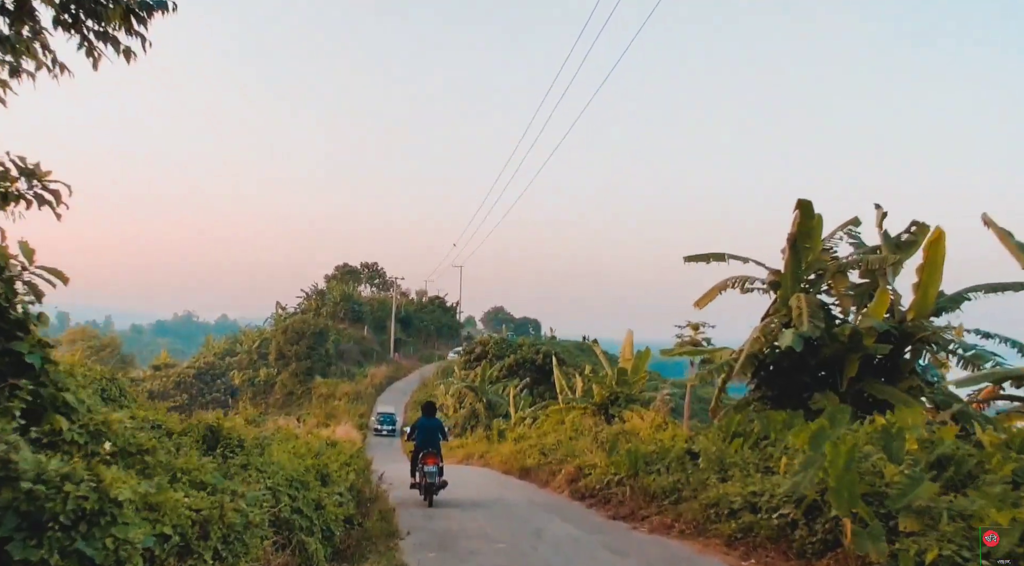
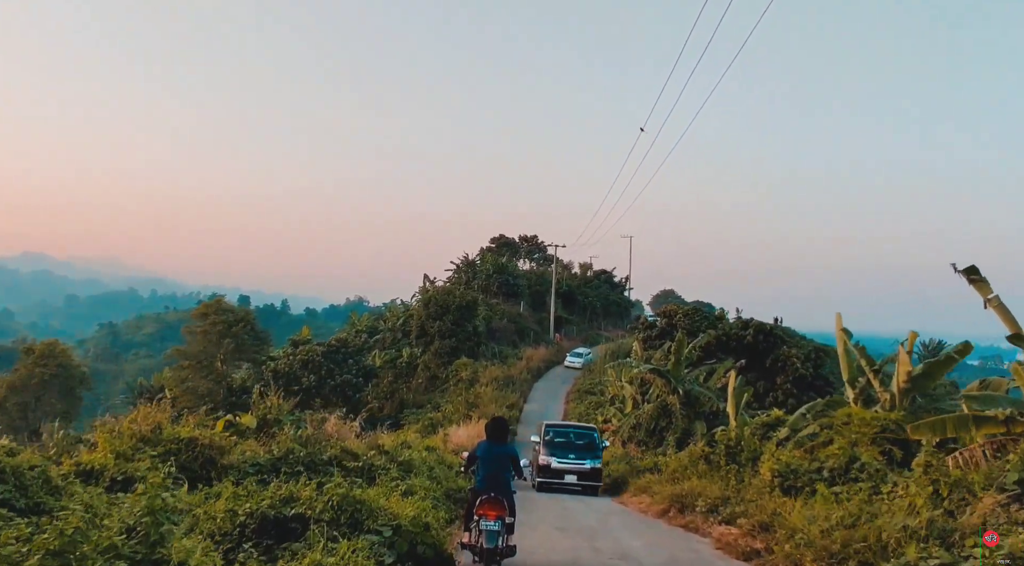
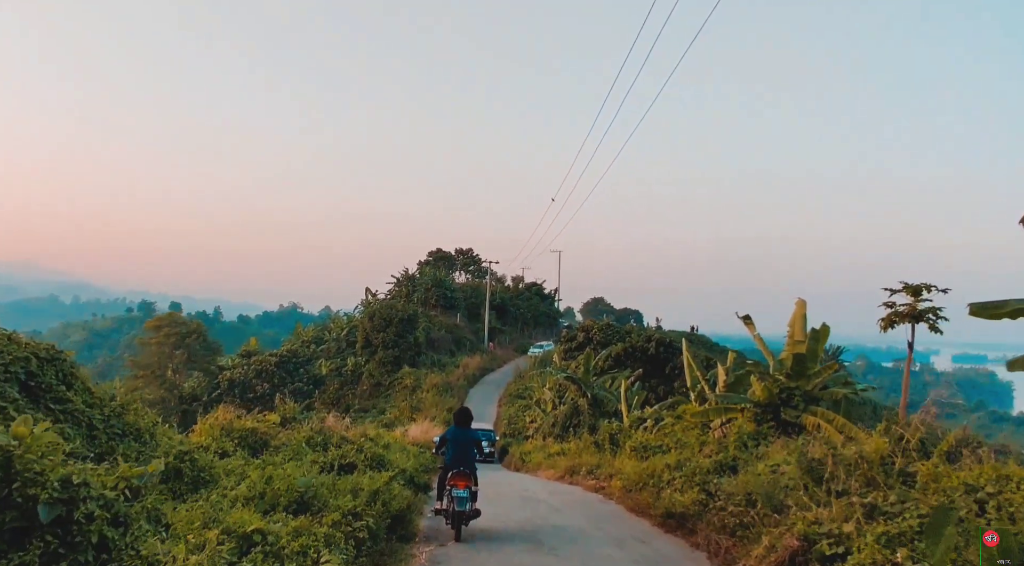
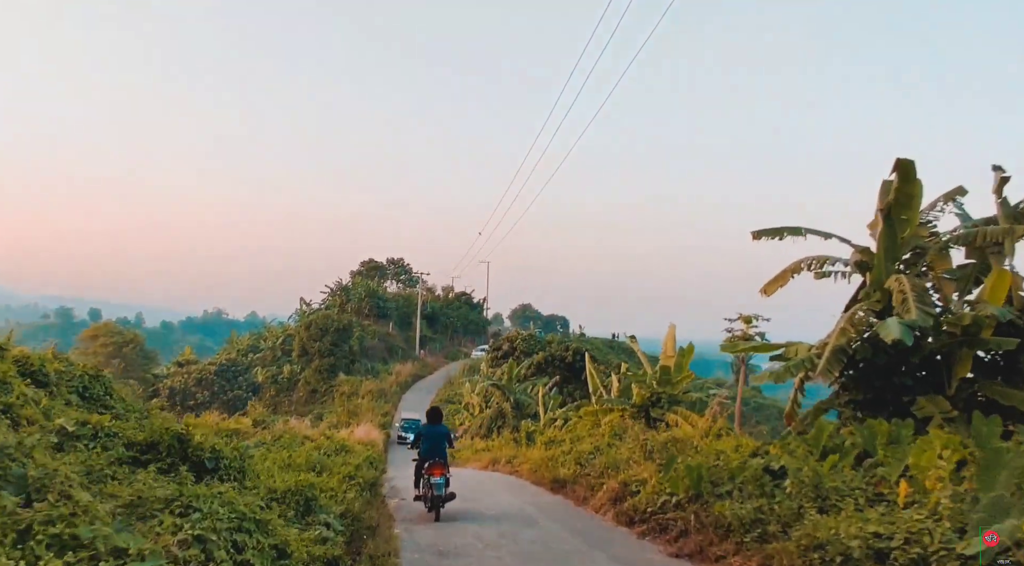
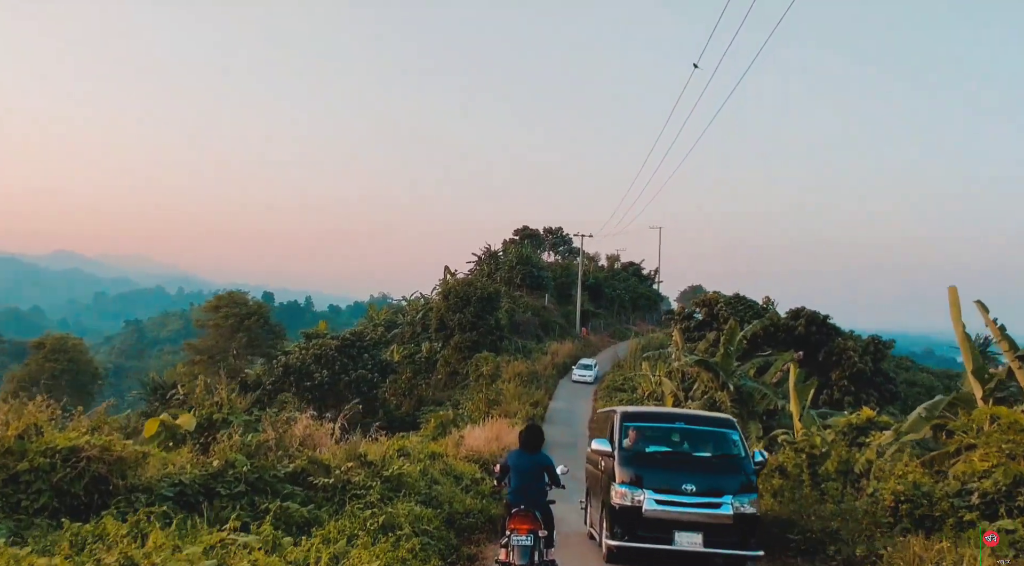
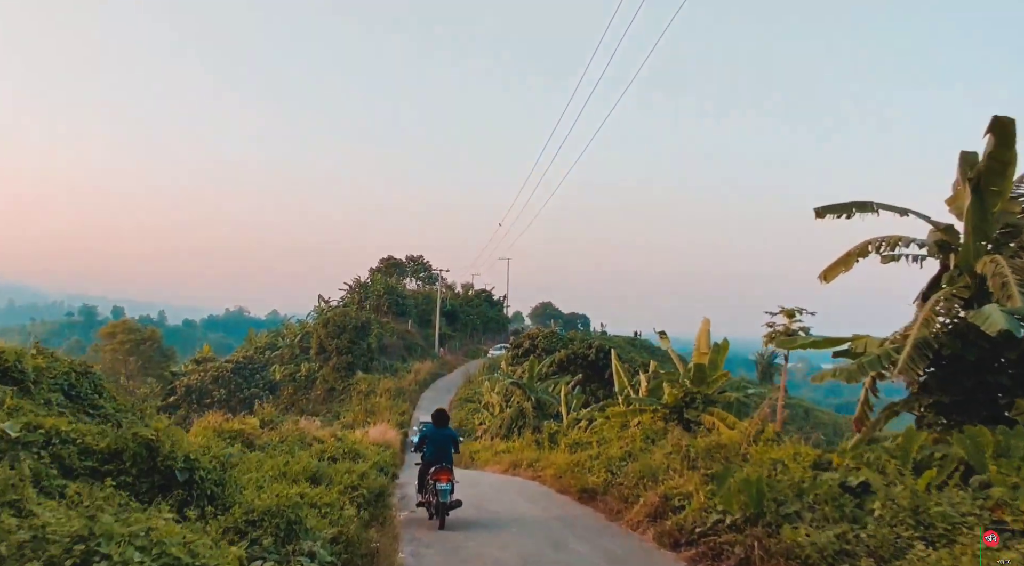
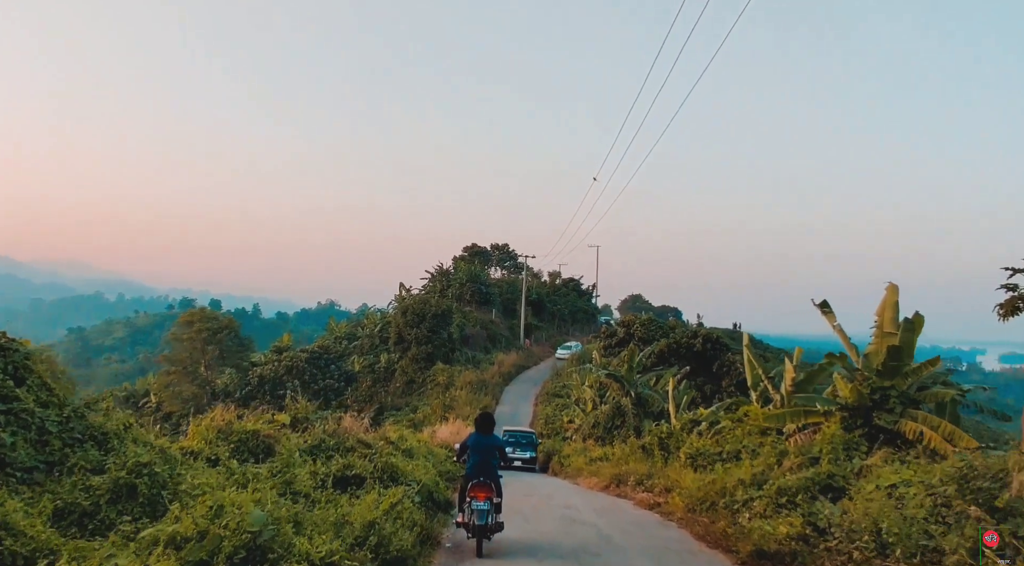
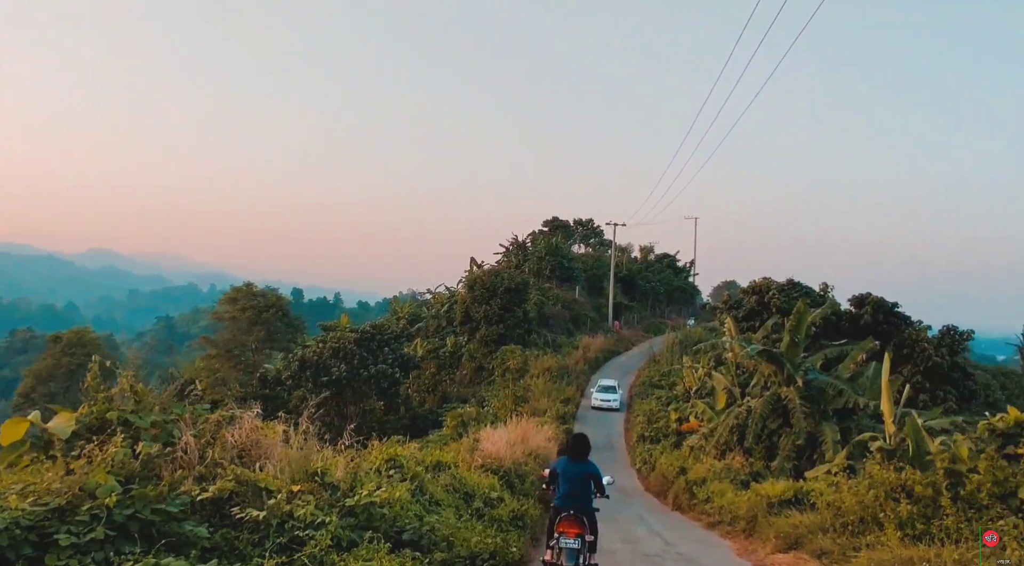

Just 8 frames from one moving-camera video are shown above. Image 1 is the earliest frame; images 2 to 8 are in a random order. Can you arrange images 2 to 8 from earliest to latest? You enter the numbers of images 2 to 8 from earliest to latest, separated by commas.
4, 6, 3, 7, 2, 5, 8
